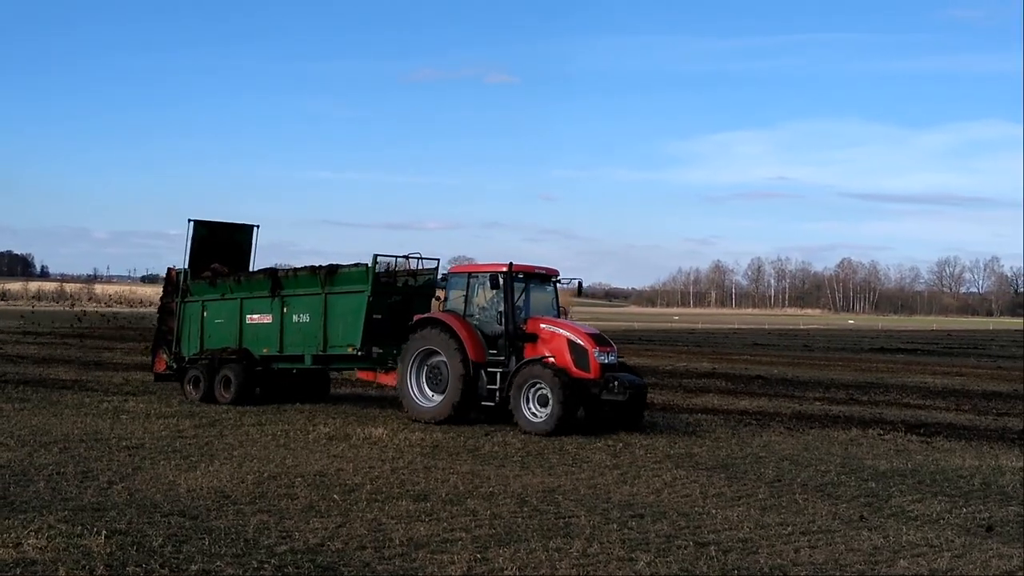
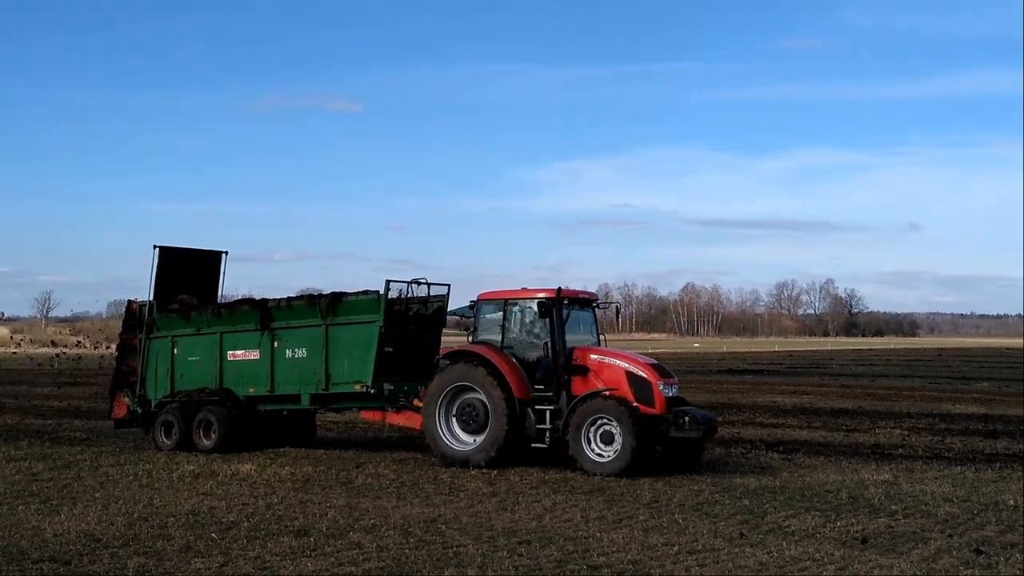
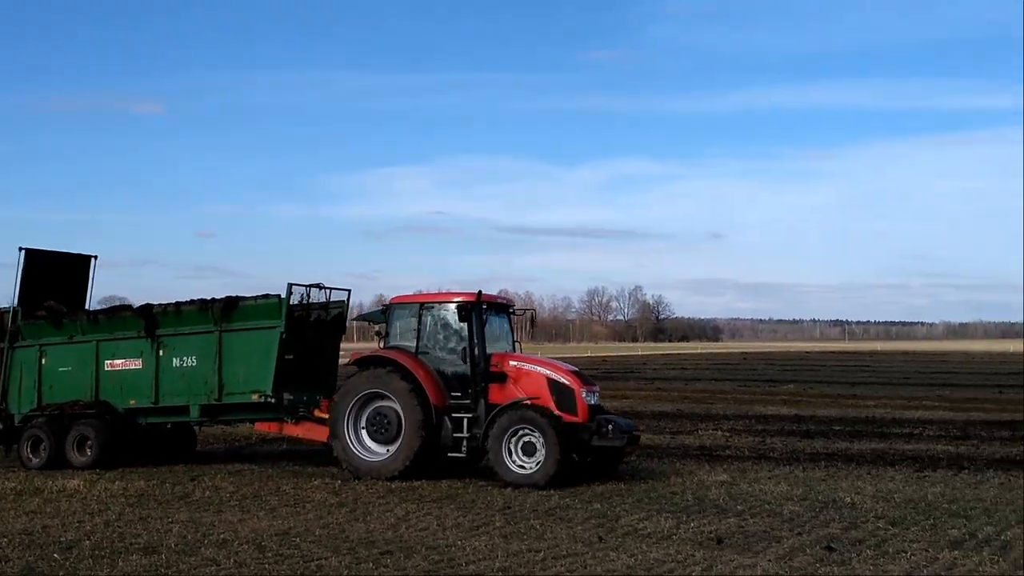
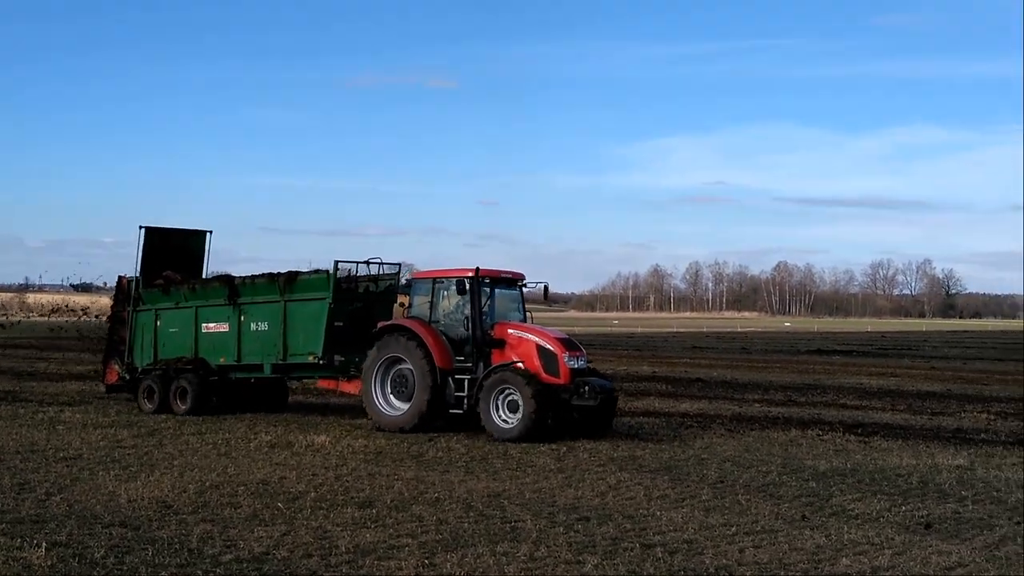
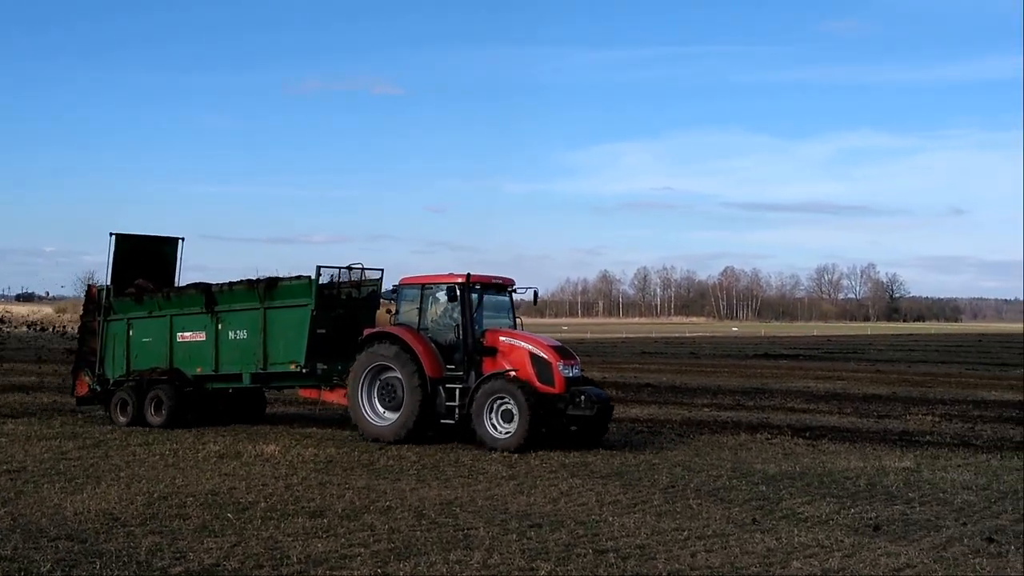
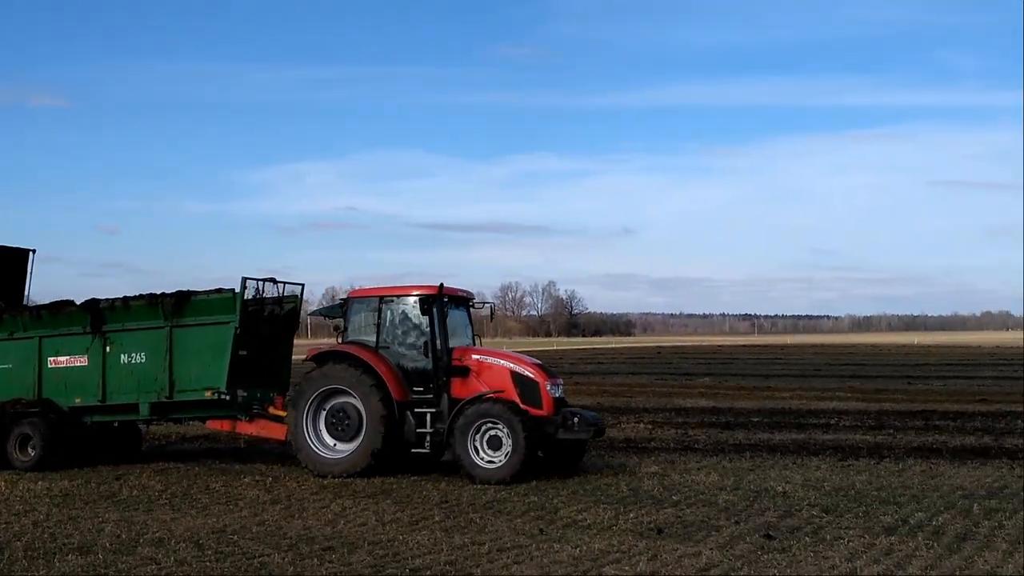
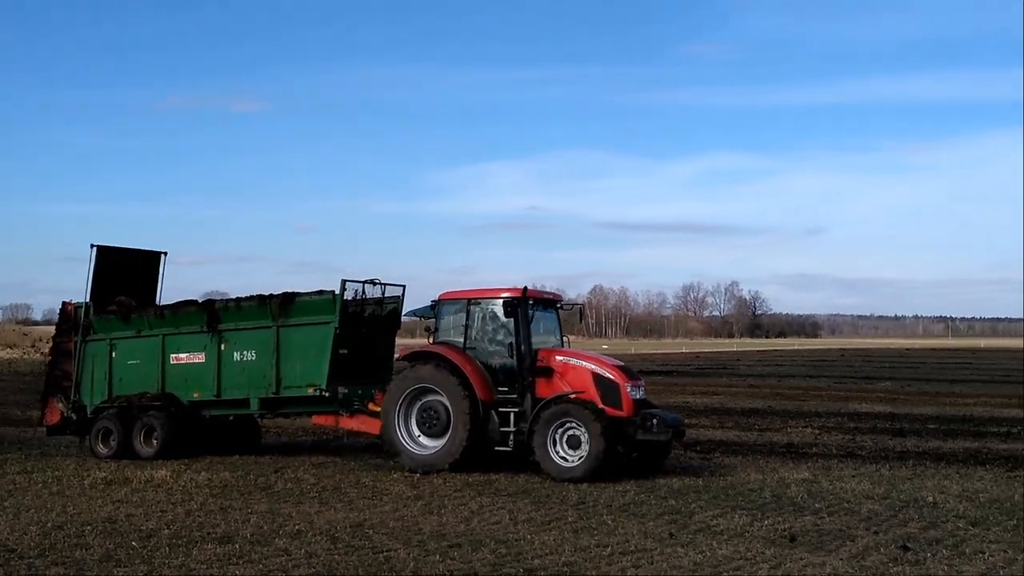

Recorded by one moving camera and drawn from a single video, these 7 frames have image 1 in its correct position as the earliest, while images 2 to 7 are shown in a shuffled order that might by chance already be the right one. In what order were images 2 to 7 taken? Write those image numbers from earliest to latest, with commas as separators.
4, 5, 2, 7, 3, 6
